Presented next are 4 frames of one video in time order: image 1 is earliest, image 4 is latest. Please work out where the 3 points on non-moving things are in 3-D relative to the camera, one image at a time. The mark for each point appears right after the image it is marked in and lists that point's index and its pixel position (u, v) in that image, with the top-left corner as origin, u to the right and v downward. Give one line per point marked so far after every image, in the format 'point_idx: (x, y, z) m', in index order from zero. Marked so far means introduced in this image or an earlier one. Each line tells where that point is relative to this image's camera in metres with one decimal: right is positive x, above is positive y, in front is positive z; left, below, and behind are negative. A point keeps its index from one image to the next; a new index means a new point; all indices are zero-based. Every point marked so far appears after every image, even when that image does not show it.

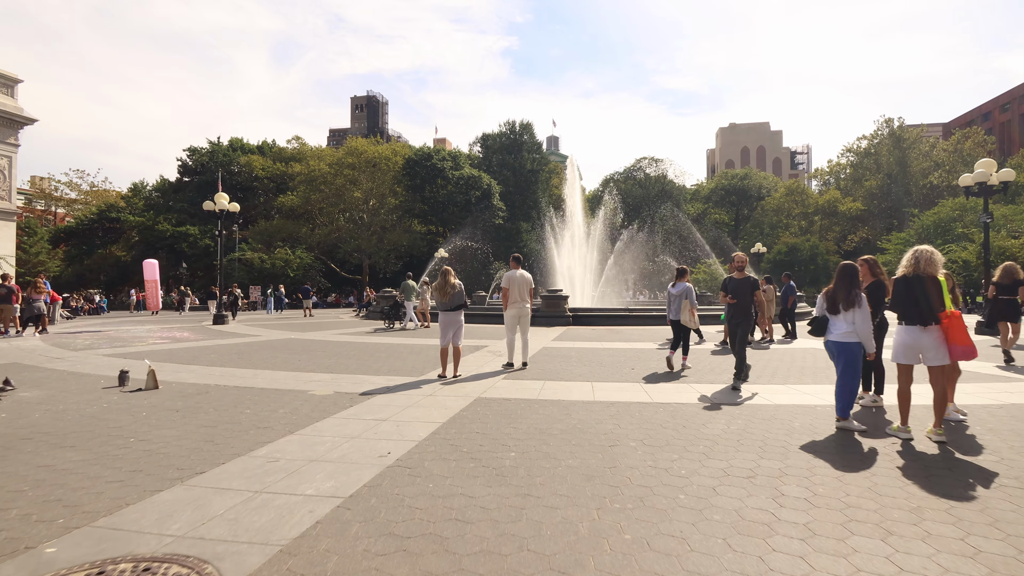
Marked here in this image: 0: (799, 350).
0: (+6.3, -1.3, +11.2) m
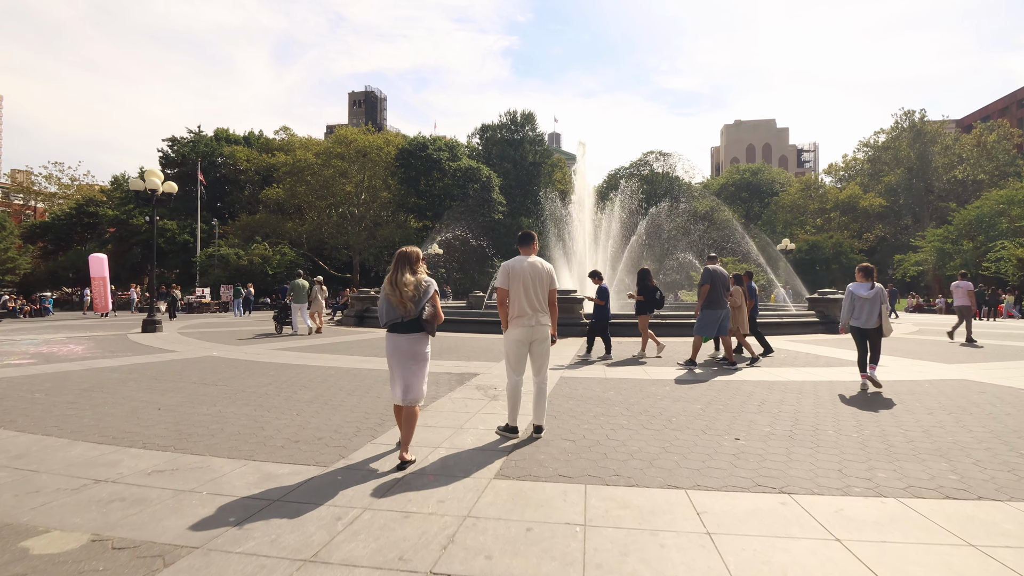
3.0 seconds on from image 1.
0: (+6.3, -1.4, +7.4) m
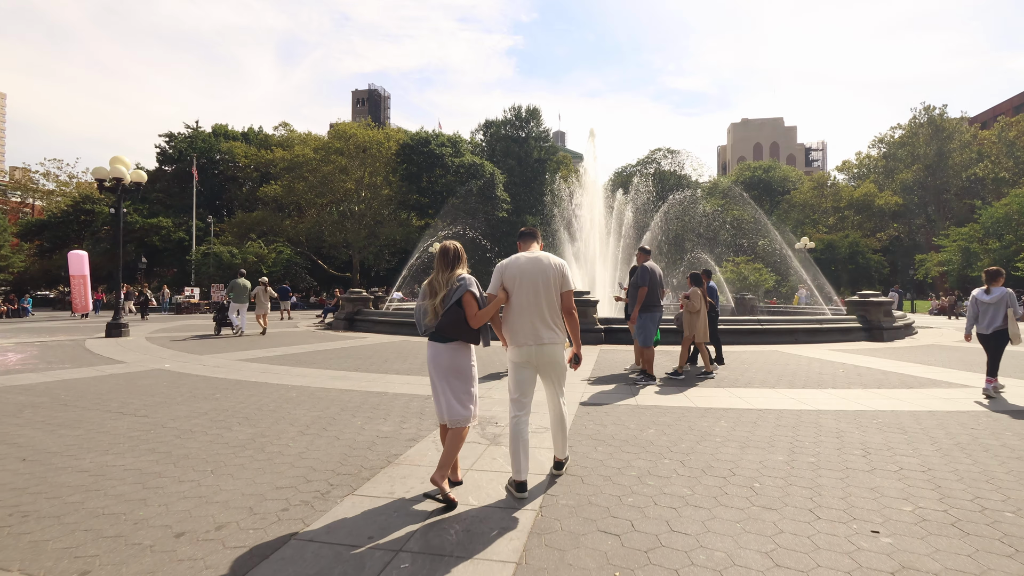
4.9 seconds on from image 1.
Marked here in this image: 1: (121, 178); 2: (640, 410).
0: (+6.4, -1.4, +5.7) m
1: (-11.9, +3.4, +15.7) m
2: (+1.5, -1.4, +5.9) m
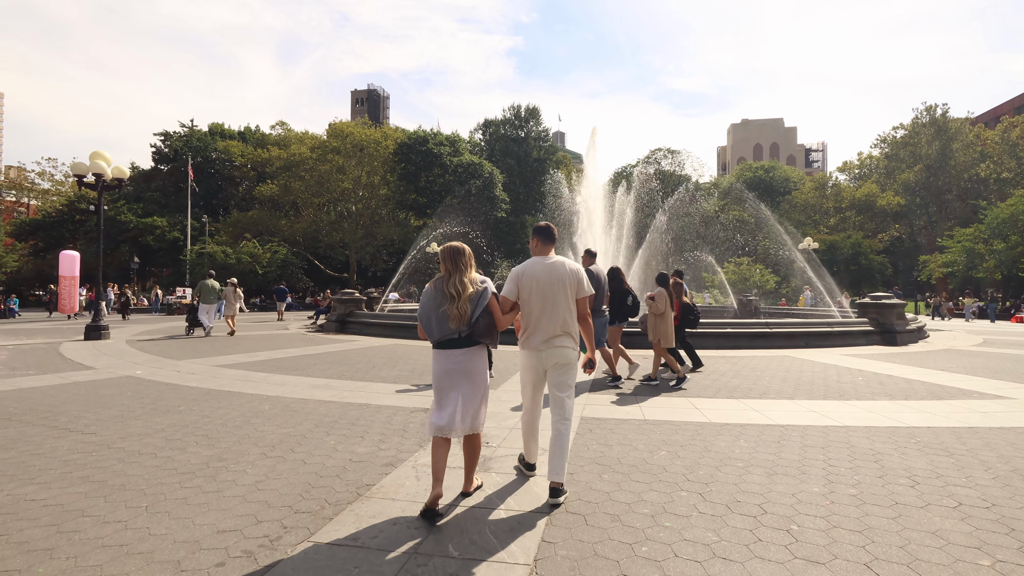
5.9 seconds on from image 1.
0: (+6.3, -1.4, +5.1) m
1: (-12.0, +3.4, +15.1) m
2: (+1.4, -1.4, +5.3) m
